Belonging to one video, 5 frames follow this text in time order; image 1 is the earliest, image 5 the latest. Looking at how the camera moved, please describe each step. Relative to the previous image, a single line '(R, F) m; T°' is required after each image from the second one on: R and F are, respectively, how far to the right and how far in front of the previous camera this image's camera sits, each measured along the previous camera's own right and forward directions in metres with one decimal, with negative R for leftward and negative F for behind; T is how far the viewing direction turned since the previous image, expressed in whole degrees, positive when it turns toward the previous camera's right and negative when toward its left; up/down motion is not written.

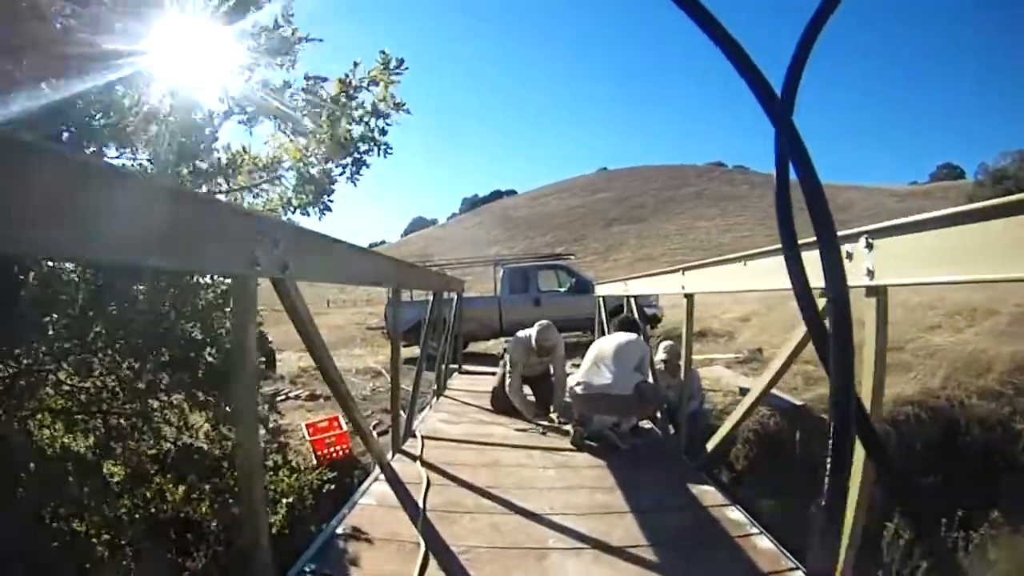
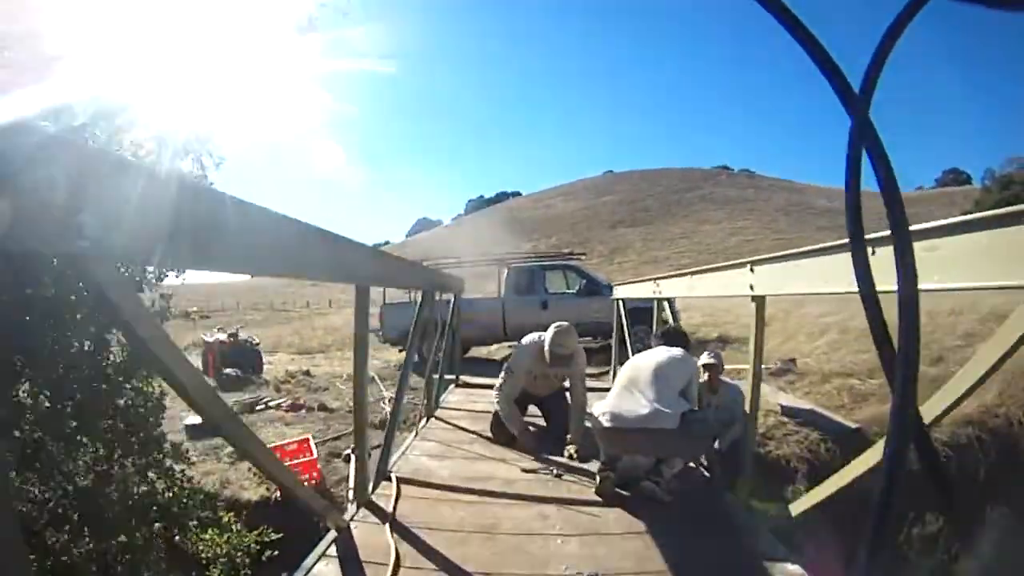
(0.0, +0.9) m; 0°
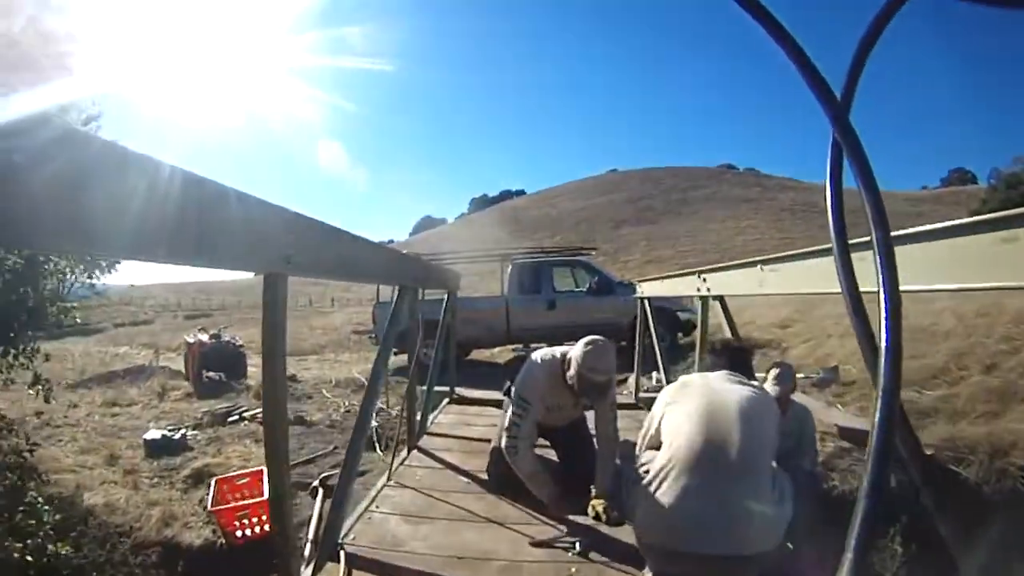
(0.0, +0.9) m; 0°
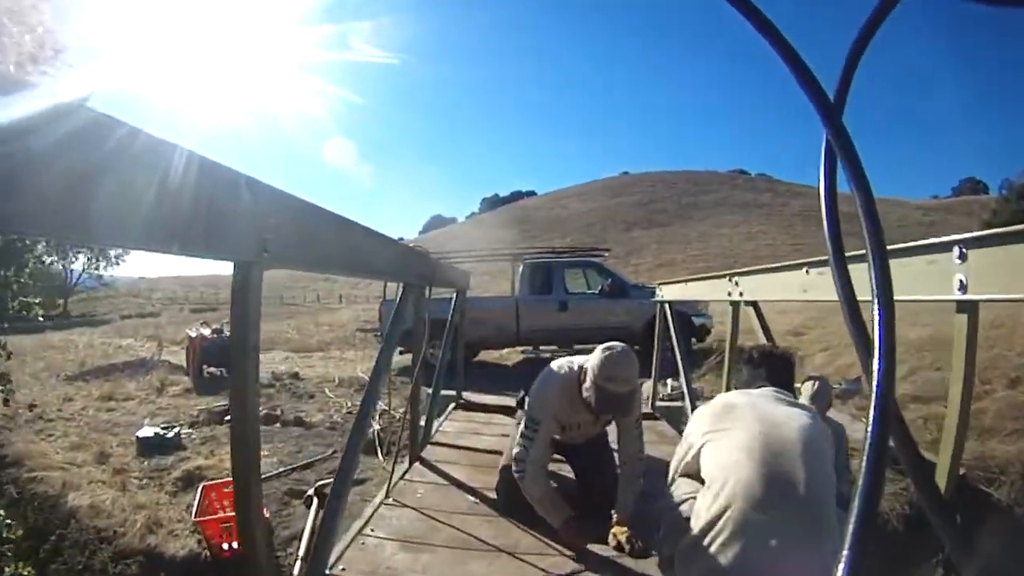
(0.0, +0.3) m; -1°
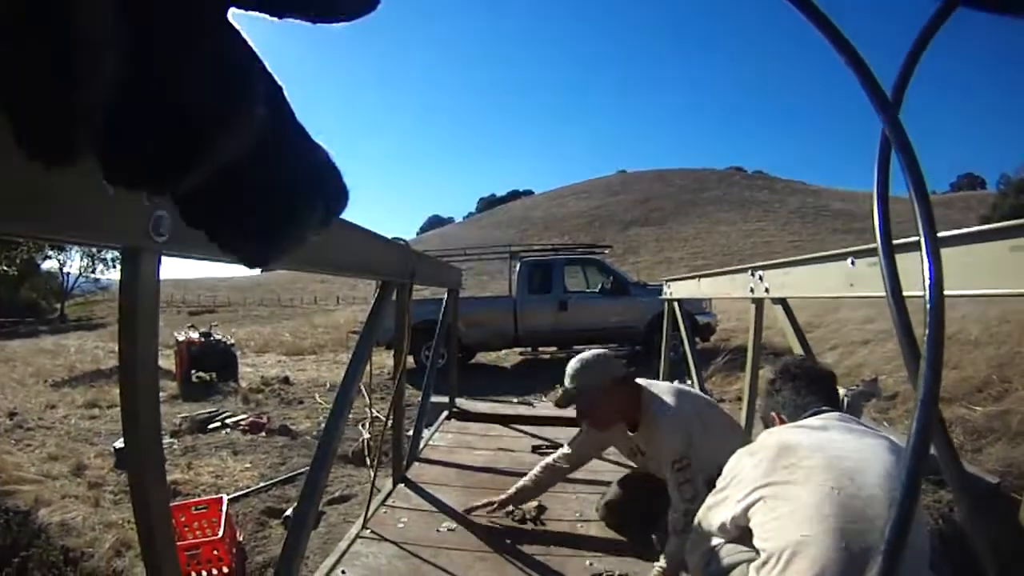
(0.0, +0.3) m; 0°
